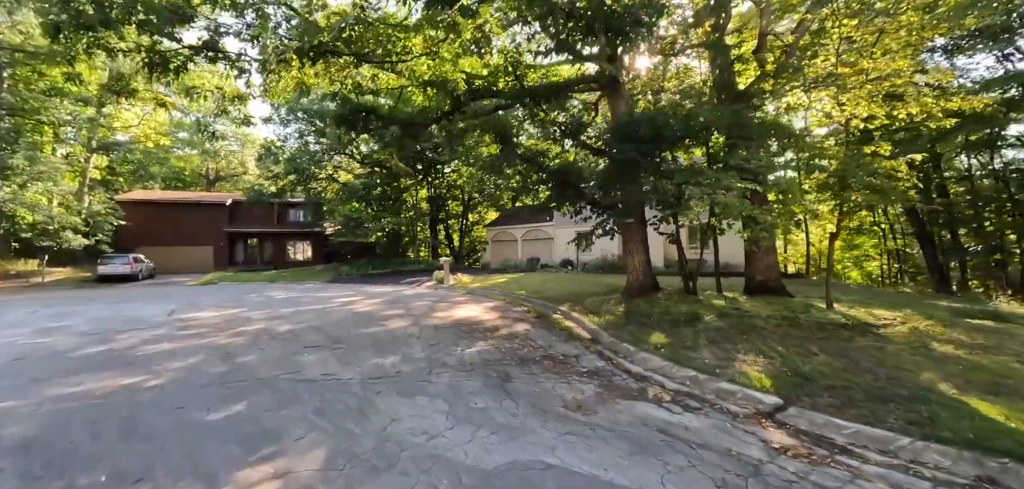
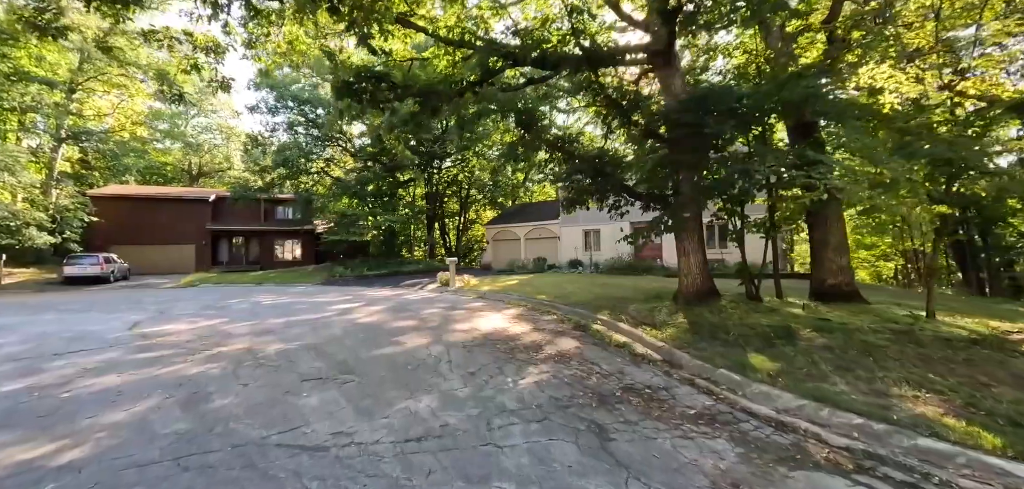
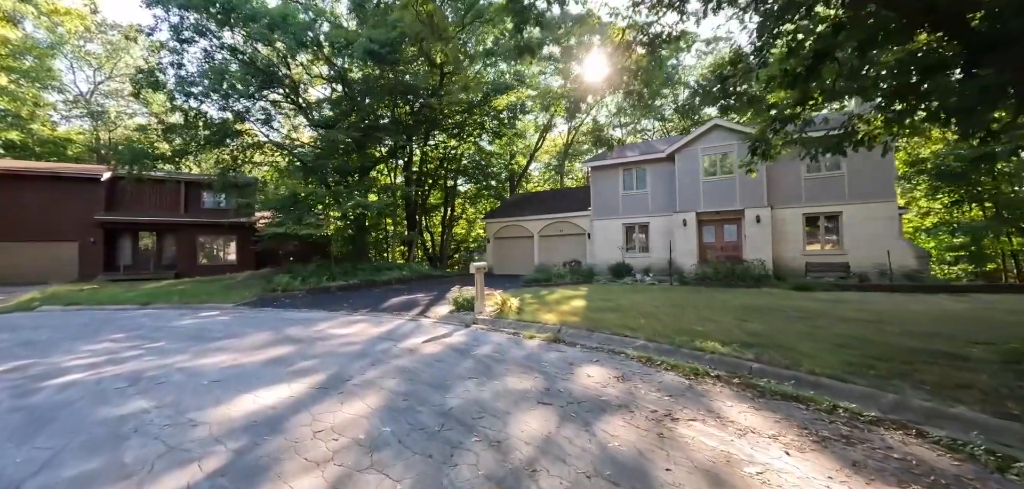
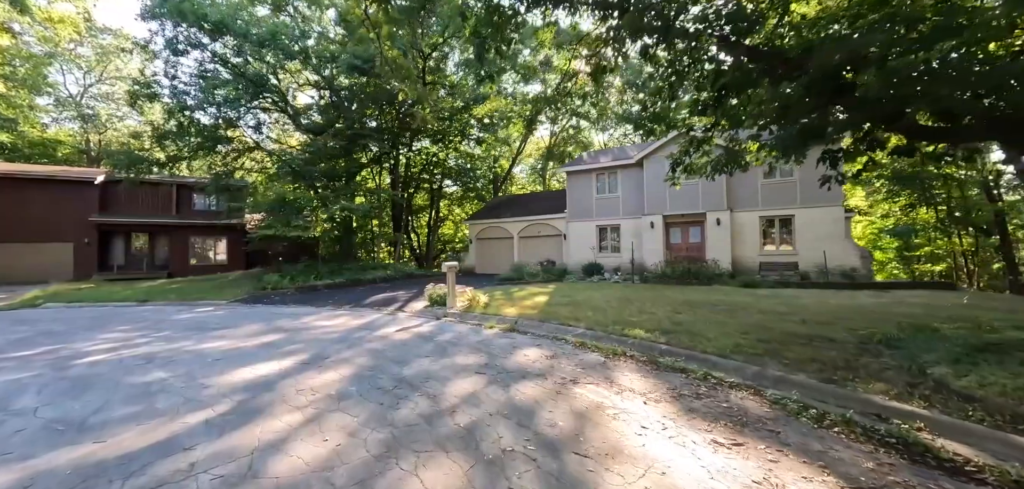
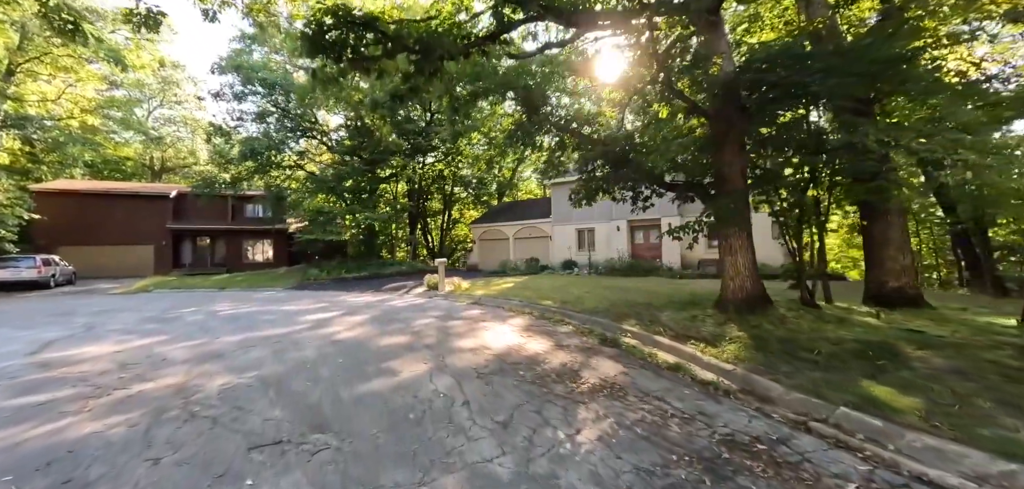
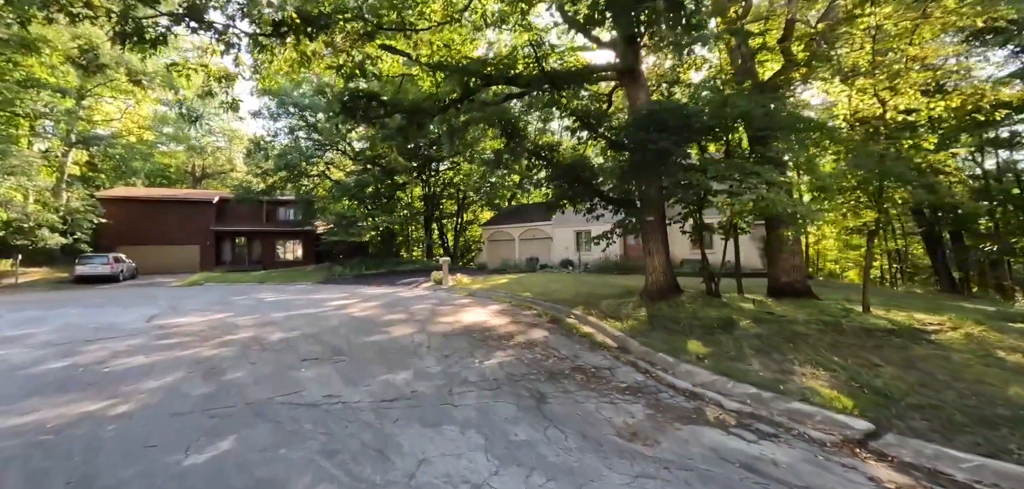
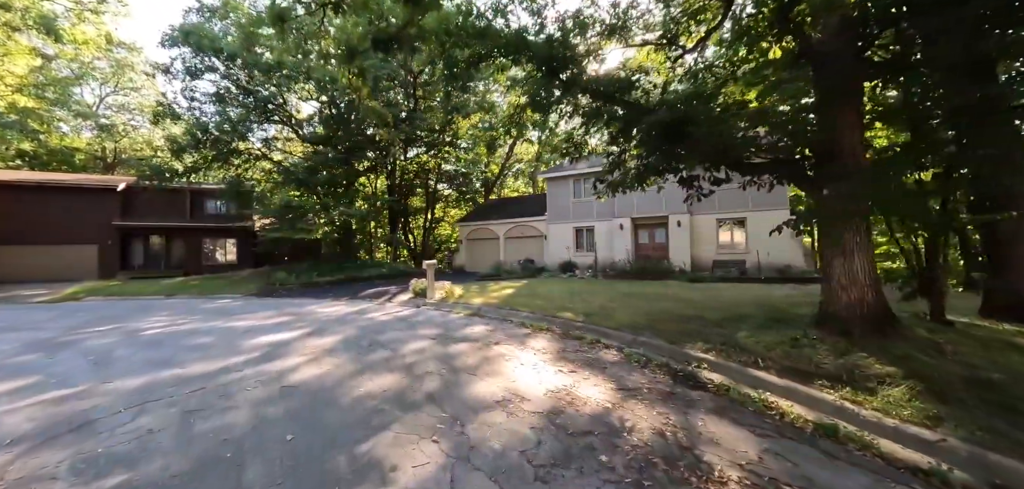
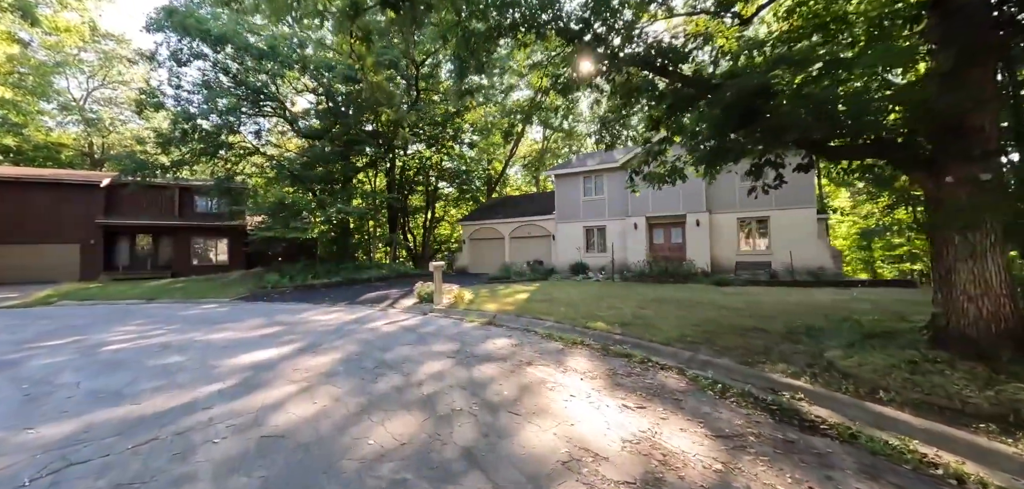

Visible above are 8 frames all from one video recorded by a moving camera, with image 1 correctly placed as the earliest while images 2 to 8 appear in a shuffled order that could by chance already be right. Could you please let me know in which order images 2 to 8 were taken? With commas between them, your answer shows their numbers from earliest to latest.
6, 2, 5, 7, 8, 4, 3
